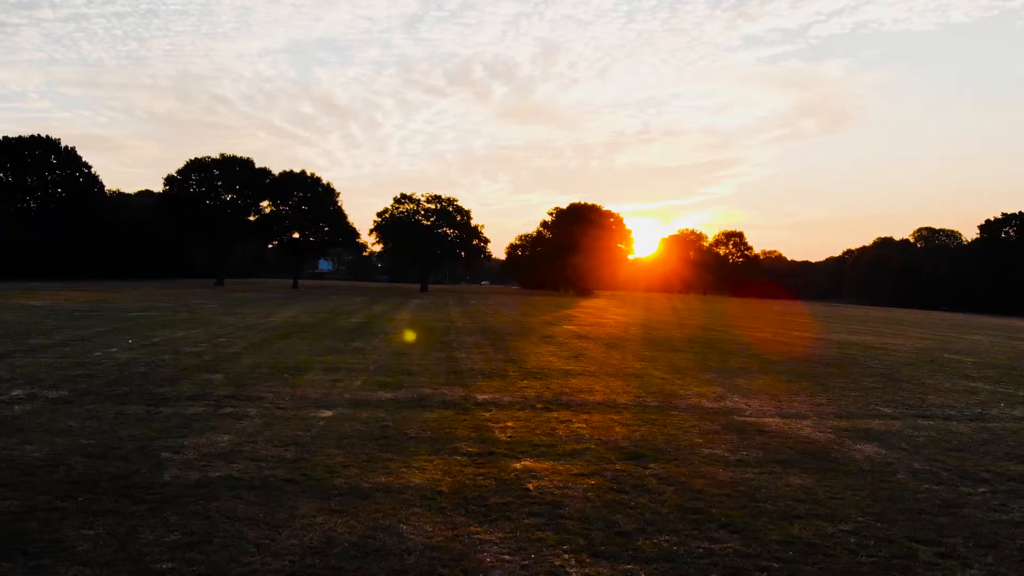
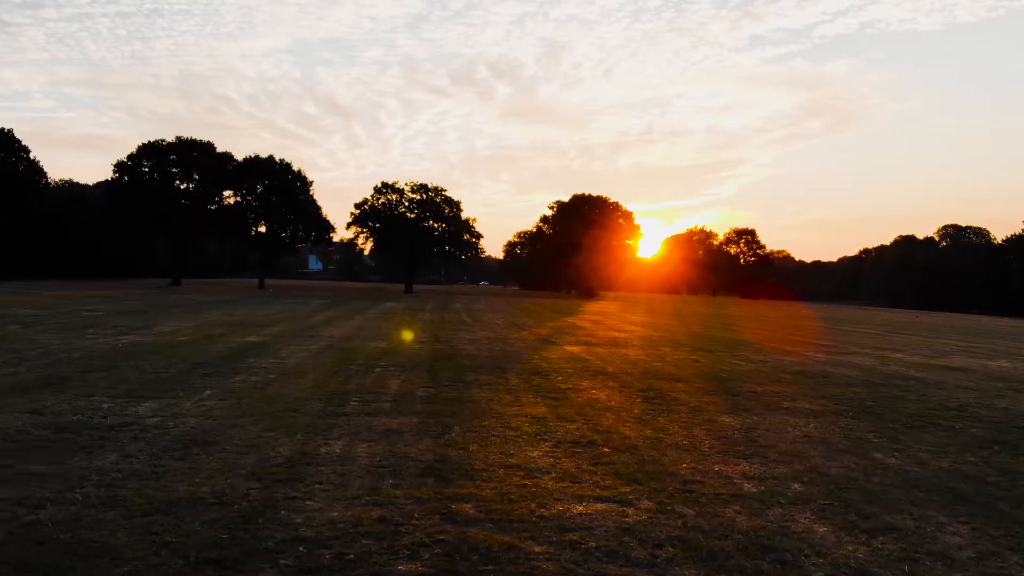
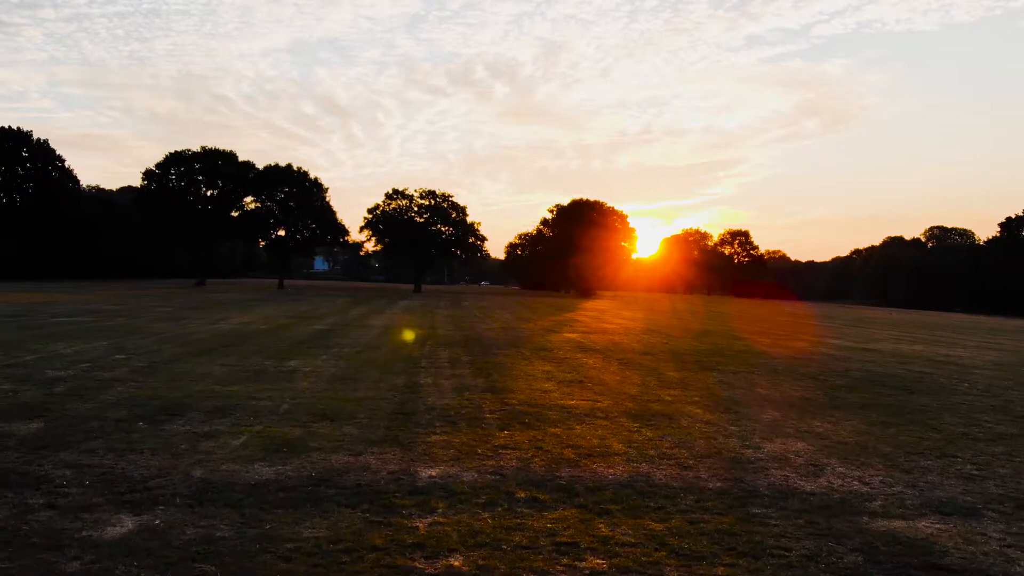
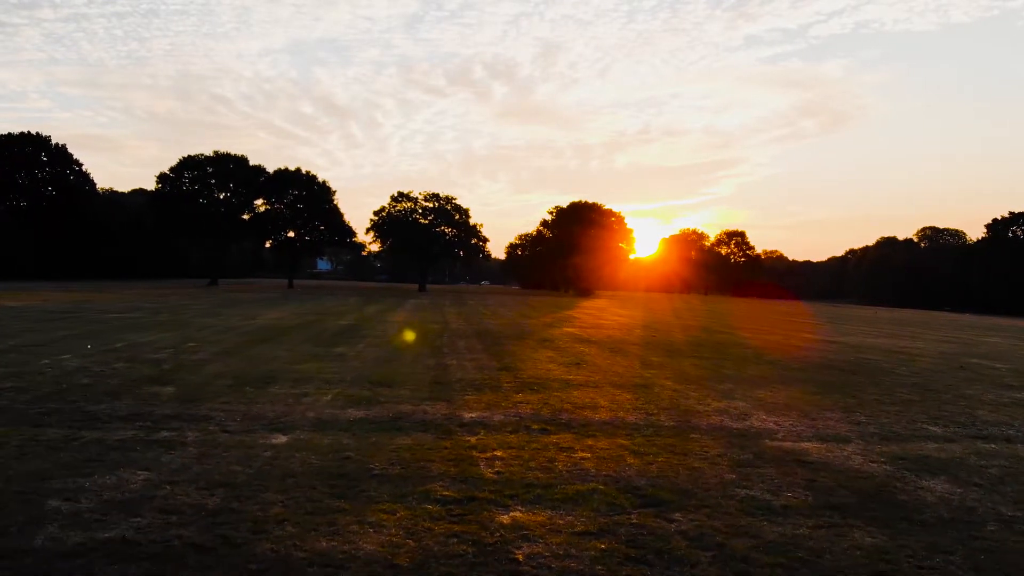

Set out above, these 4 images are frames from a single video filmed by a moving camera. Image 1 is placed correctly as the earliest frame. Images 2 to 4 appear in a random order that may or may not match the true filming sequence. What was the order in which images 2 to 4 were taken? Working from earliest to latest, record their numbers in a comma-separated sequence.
4, 3, 2
